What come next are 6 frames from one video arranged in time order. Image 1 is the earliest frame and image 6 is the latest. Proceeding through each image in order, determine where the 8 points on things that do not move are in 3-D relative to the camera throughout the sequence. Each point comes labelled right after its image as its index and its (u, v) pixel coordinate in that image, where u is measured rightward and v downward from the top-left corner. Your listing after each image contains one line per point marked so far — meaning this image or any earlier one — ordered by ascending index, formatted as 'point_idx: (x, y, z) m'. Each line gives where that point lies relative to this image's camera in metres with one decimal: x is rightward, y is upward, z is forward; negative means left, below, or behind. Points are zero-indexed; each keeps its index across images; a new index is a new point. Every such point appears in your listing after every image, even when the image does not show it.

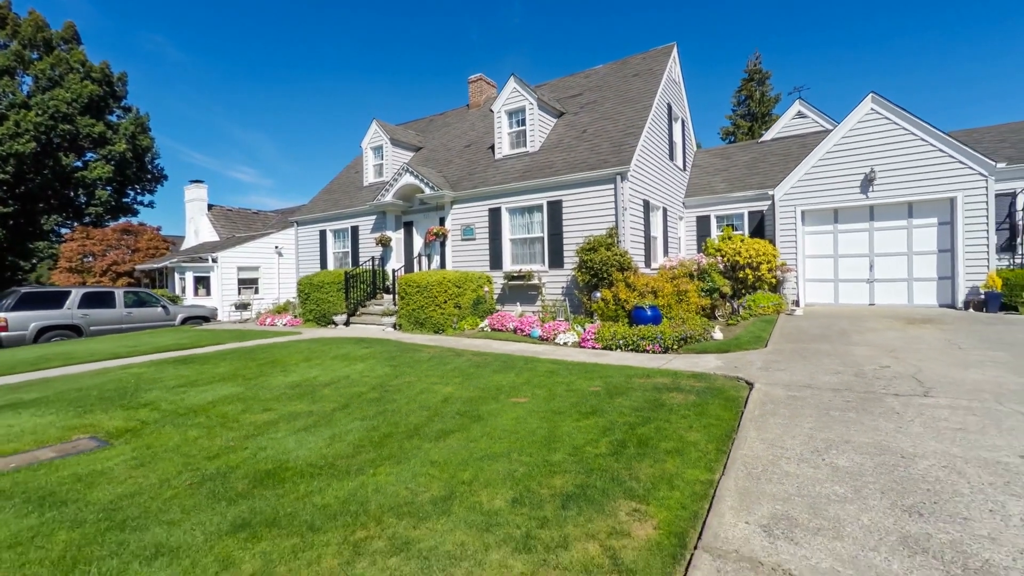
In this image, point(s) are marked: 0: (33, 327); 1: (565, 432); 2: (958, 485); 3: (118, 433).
0: (-16.2, -1.3, +14.8) m
1: (+0.5, -1.3, +4.2) m
2: (+3.0, -1.3, +3.0) m
3: (-4.3, -1.5, +4.9) m
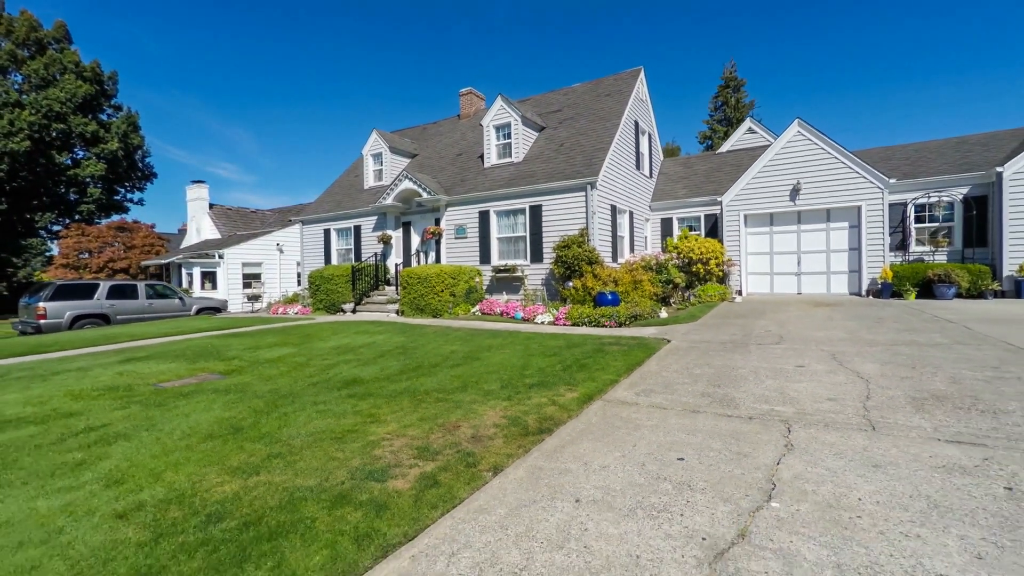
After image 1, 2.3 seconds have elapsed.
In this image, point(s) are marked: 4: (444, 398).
0: (-16.7, -1.0, +16.5) m
1: (+0.3, -1.1, +6.5) m
2: (+2.9, -1.0, +5.4) m
3: (-4.5, -1.3, +7.1) m
4: (-0.7, -1.2, +4.8) m
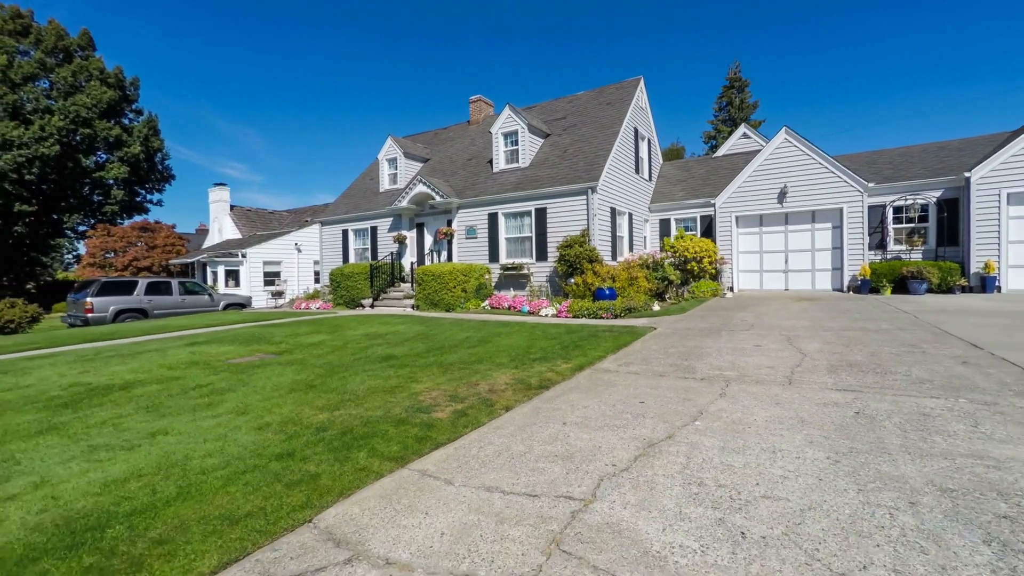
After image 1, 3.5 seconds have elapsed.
0: (-16.4, -0.9, +18.0) m
1: (+0.5, -1.0, +7.7) m
2: (+3.0, -0.9, +6.6) m
3: (-4.4, -1.2, +8.4) m
4: (-0.6, -1.1, +6.1) m
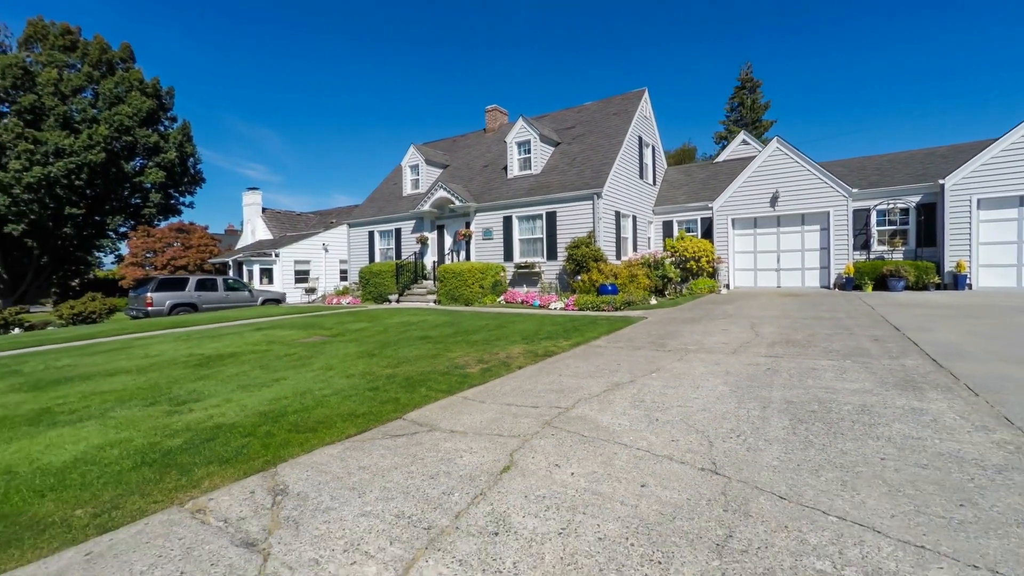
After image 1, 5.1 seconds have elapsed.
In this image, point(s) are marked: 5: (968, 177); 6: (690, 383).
0: (-15.8, -0.7, +20.2) m
1: (+0.7, -0.9, +9.3) m
2: (+3.2, -0.8, +8.1) m
3: (-4.1, -1.0, +10.2) m
4: (-0.4, -1.0, +7.7) m
5: (+14.7, +3.6, +14.2) m
6: (+1.9, -1.0, +4.8) m
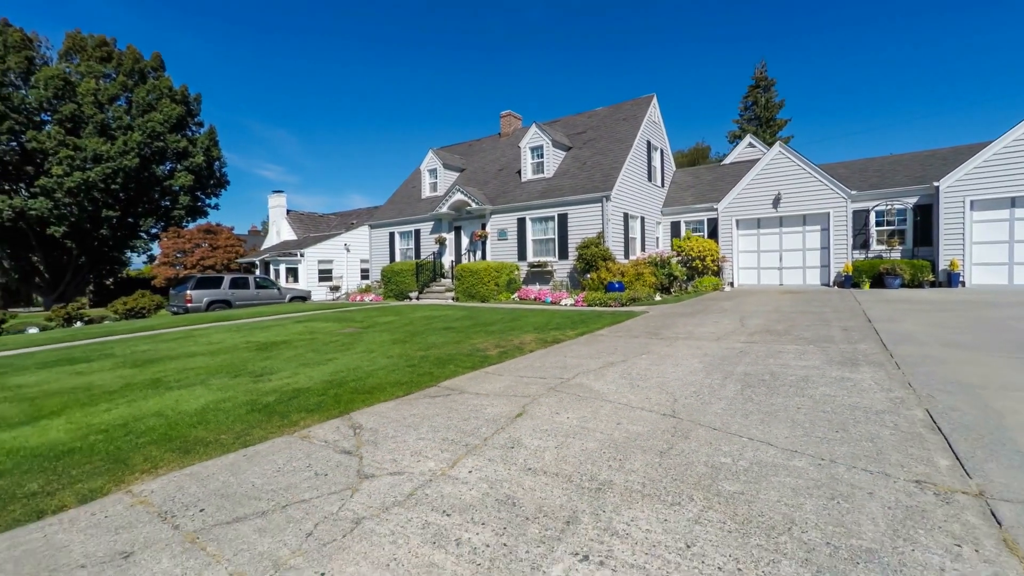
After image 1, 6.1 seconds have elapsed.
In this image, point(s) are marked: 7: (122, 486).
0: (-15.1, -0.6, +21.8) m
1: (+1.0, -0.8, +10.4) m
2: (+3.5, -0.8, +9.1) m
3: (-3.8, -1.0, +11.4) m
4: (-0.2, -0.9, +8.8) m
5: (+15.2, +3.7, +14.8) m
6: (+2.1, -1.0, +5.8) m
7: (-2.6, -1.3, +3.0) m
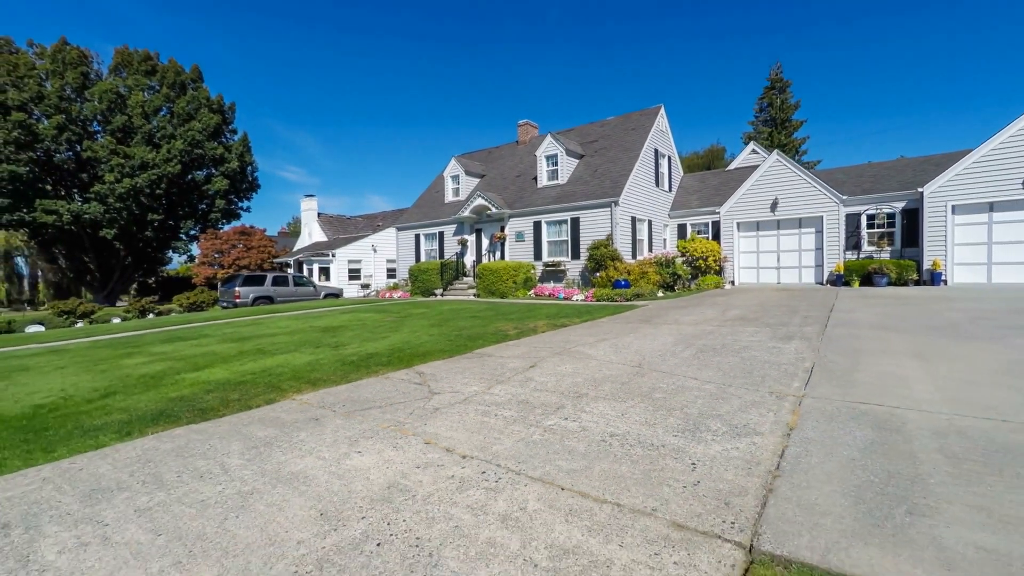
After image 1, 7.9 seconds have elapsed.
0: (-14.3, -0.5, +24.1) m
1: (+1.5, -0.7, +12.1) m
2: (+3.9, -0.7, +10.7) m
3: (-3.3, -0.8, +13.2) m
4: (+0.2, -0.8, +10.6) m
5: (+15.8, +3.7, +16.0) m
6: (+2.4, -0.9, +7.5) m
7: (-2.4, -1.2, +4.8) m
